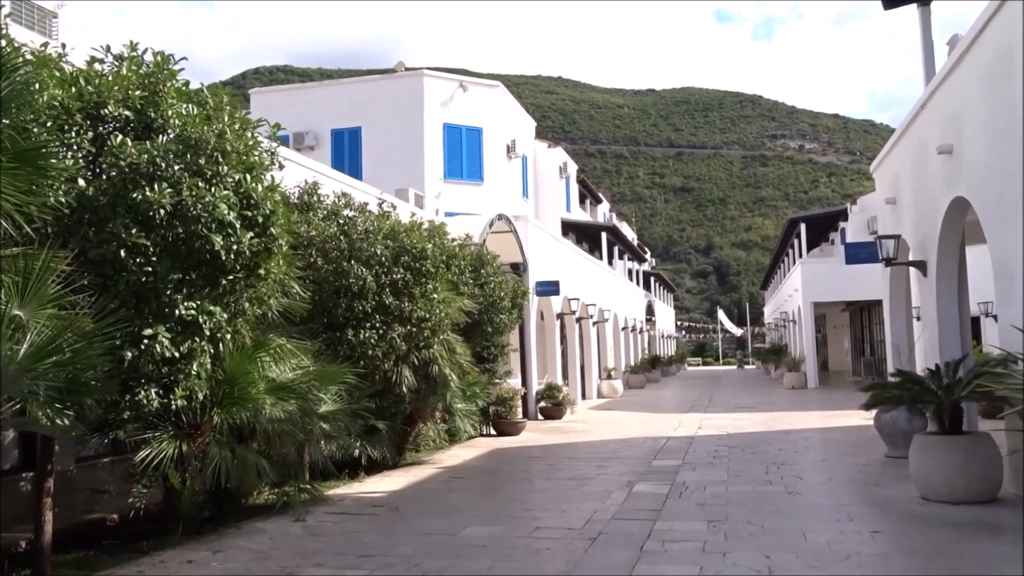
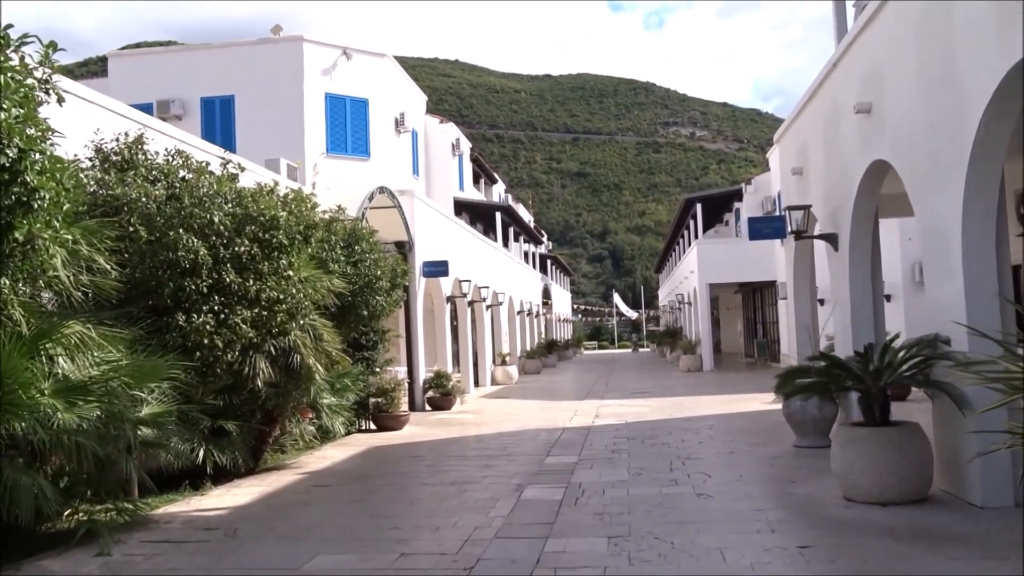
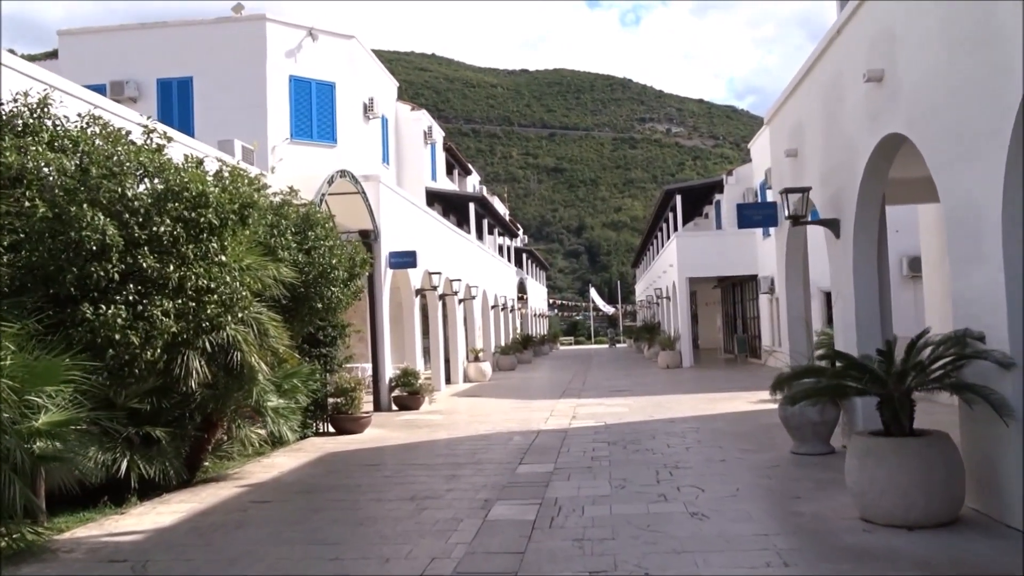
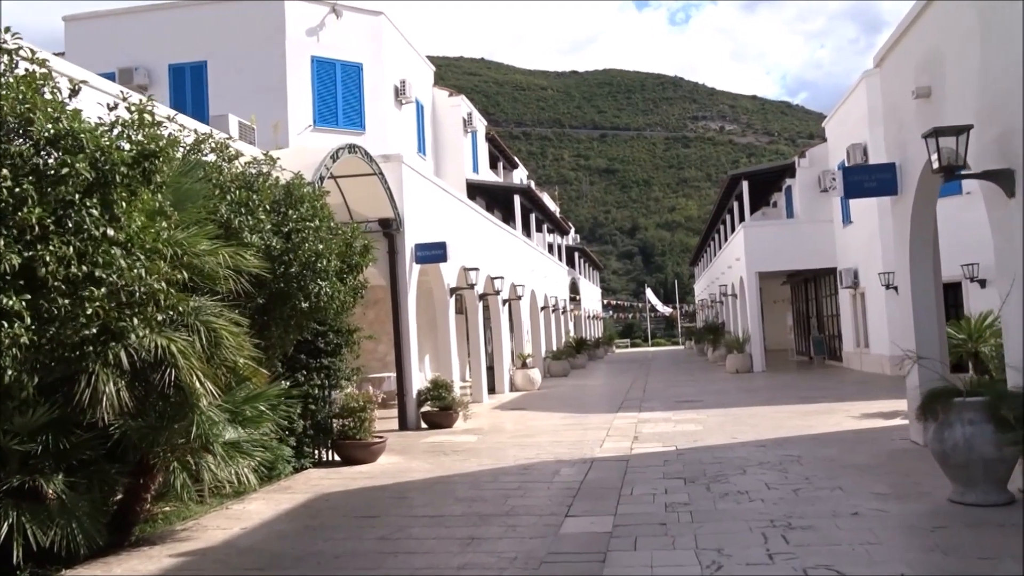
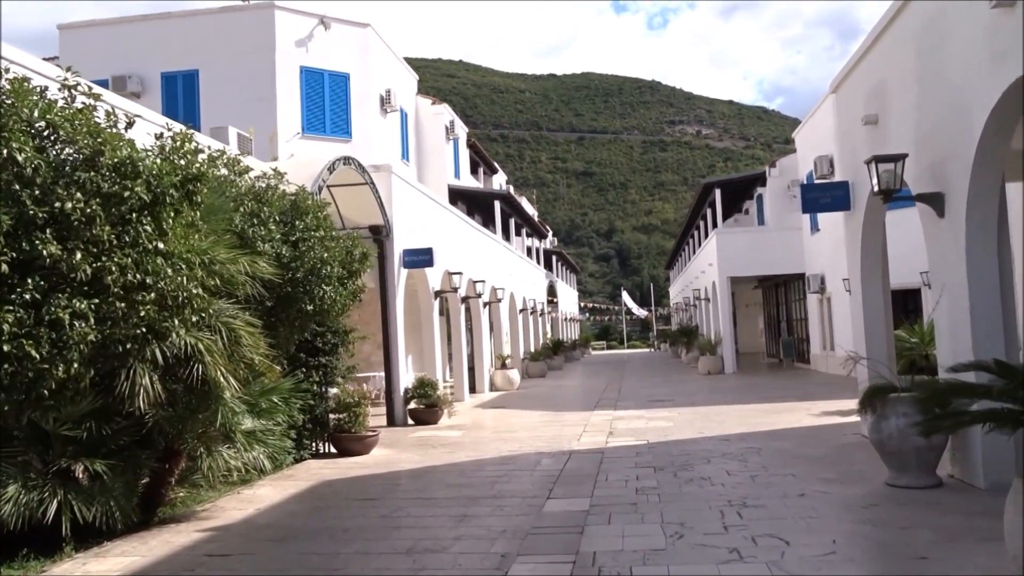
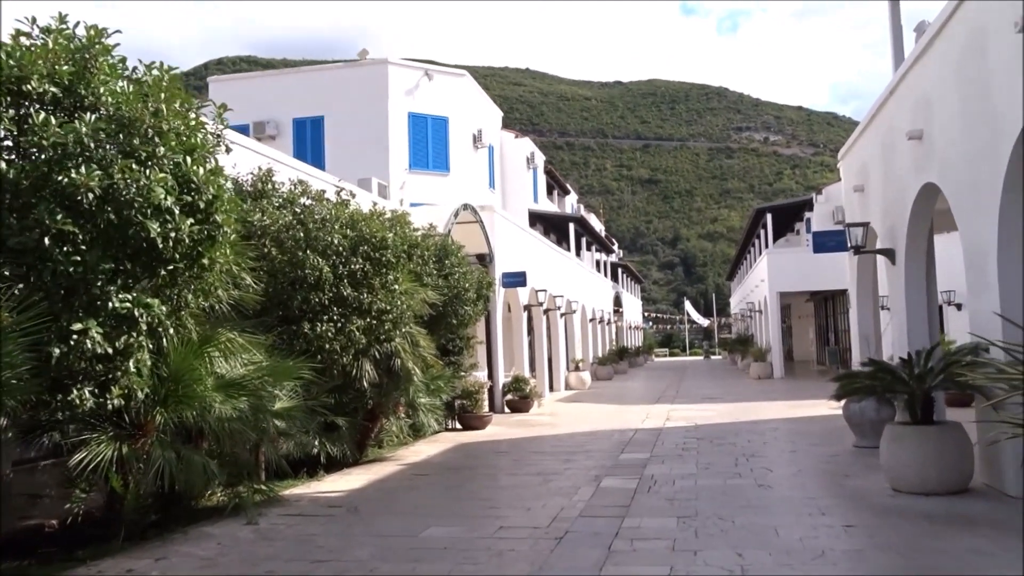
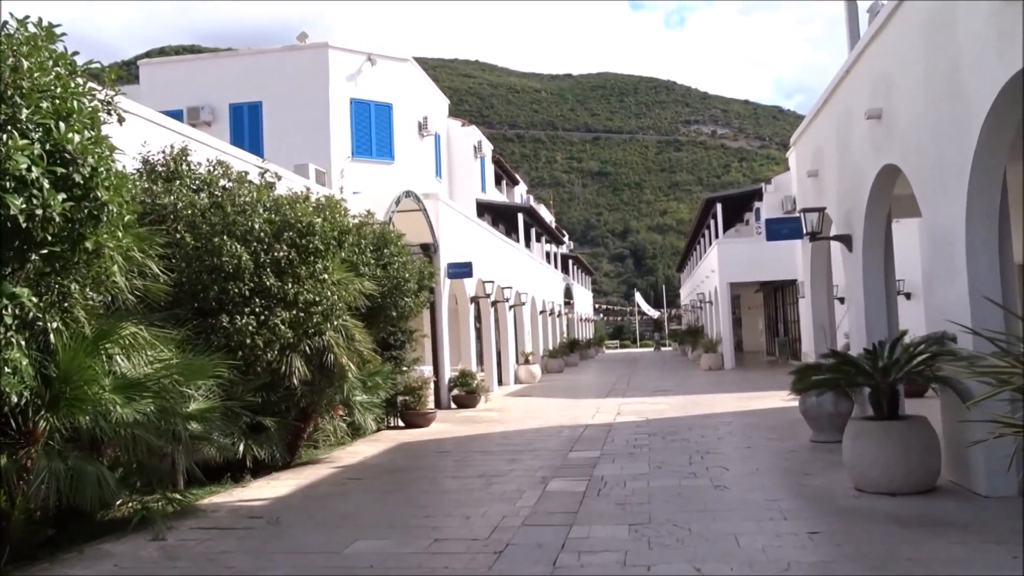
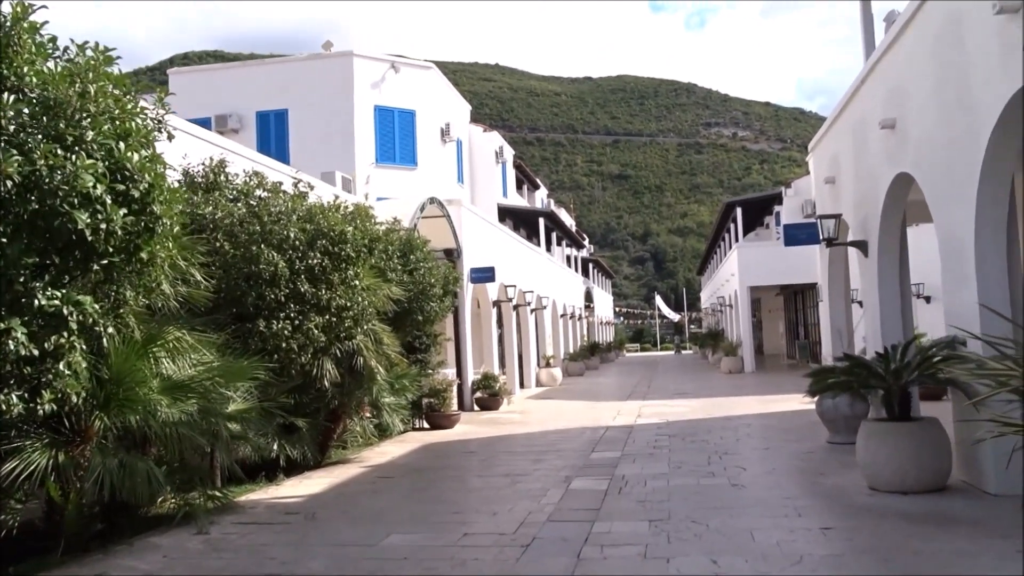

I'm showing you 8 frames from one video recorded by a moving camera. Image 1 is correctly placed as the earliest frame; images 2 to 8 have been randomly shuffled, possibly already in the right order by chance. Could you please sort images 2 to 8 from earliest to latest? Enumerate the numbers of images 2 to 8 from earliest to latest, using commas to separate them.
6, 8, 7, 2, 3, 5, 4
